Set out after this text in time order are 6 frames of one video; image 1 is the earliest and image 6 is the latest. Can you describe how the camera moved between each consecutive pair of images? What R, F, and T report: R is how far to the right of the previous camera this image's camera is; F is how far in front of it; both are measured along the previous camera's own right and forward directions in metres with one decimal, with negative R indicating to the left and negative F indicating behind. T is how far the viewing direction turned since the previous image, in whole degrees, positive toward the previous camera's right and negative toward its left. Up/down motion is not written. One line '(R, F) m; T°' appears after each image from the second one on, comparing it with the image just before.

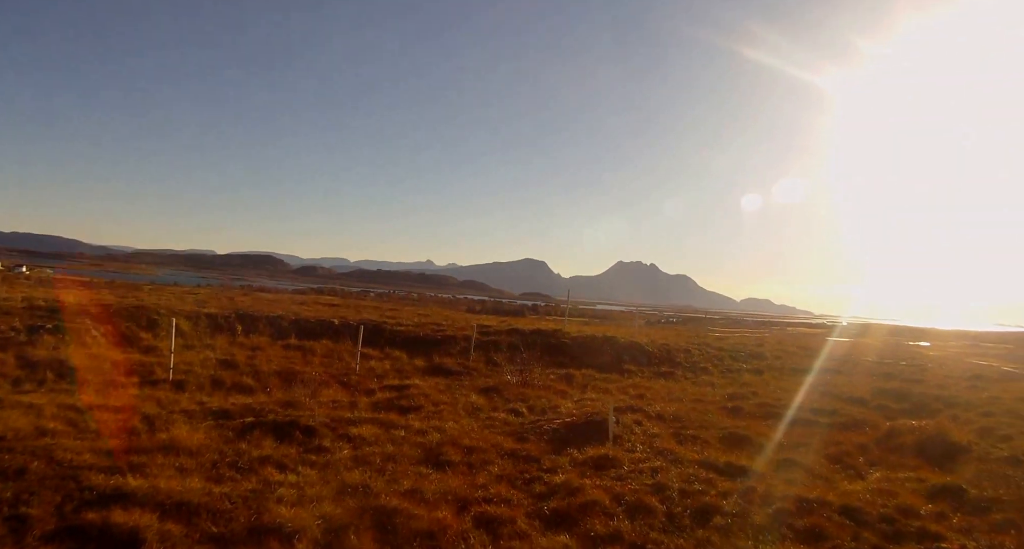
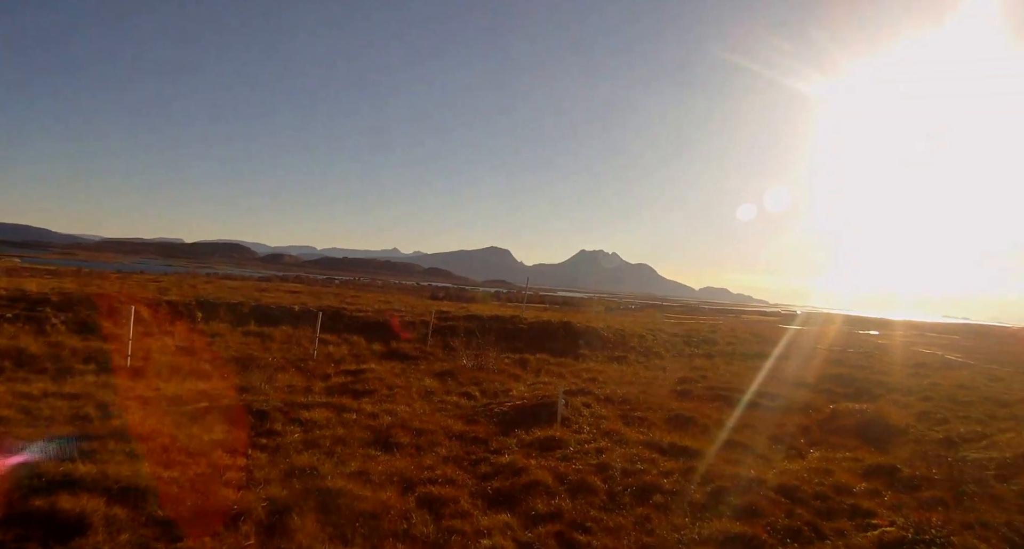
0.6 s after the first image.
(+1.3, -0.3) m; 0°
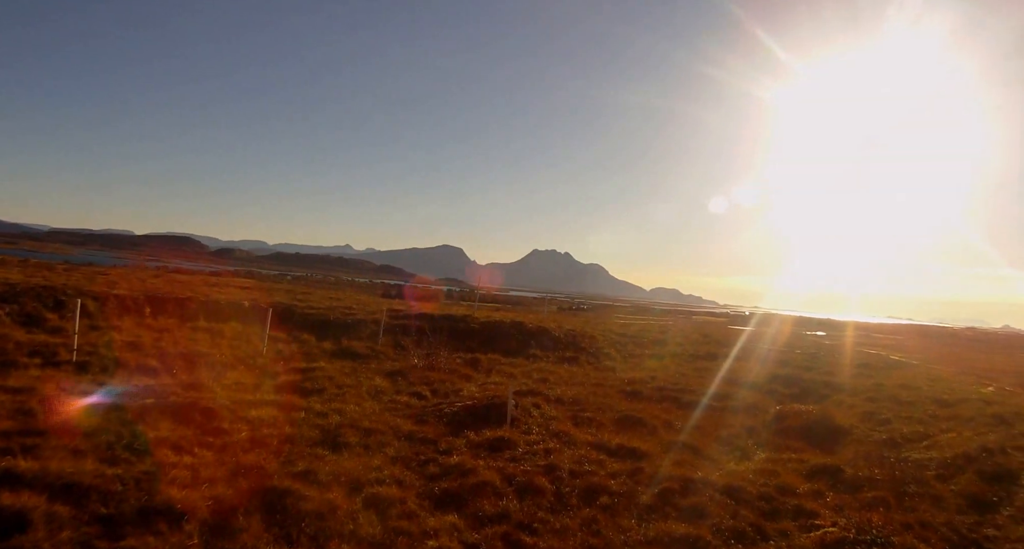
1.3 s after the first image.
(+0.8, +0.1) m; +2°
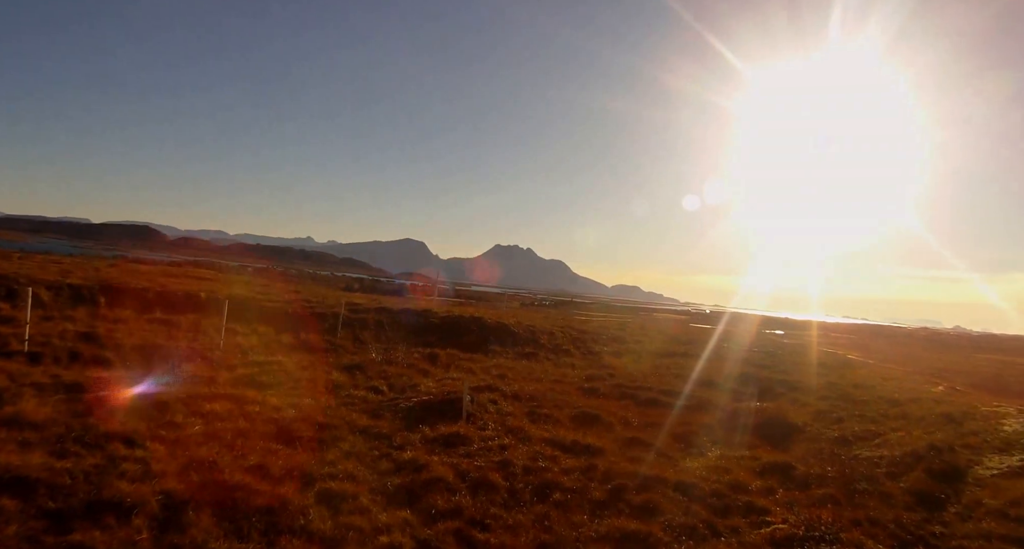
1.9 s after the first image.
(+0.8, +0.1) m; +1°
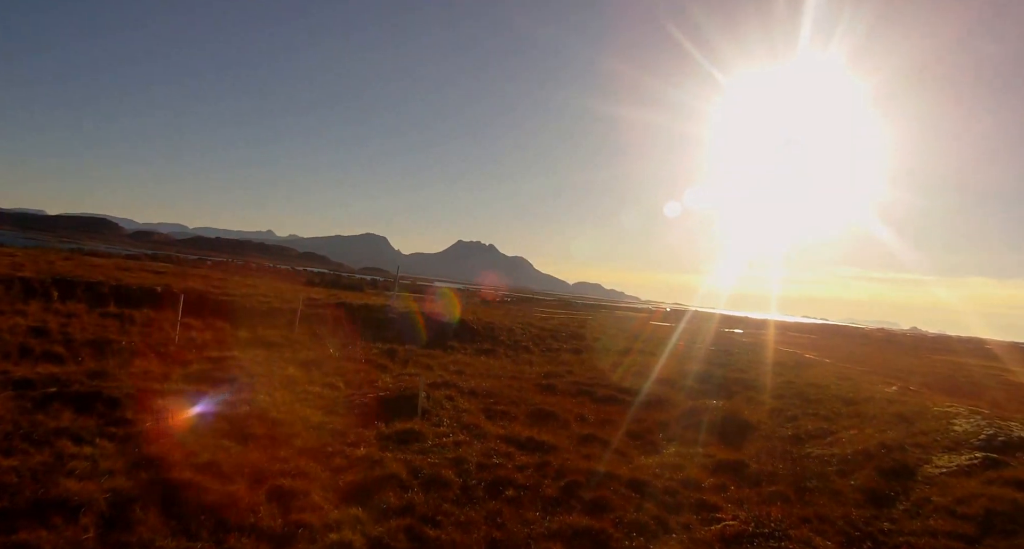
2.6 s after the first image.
(+0.8, 0.0) m; +1°
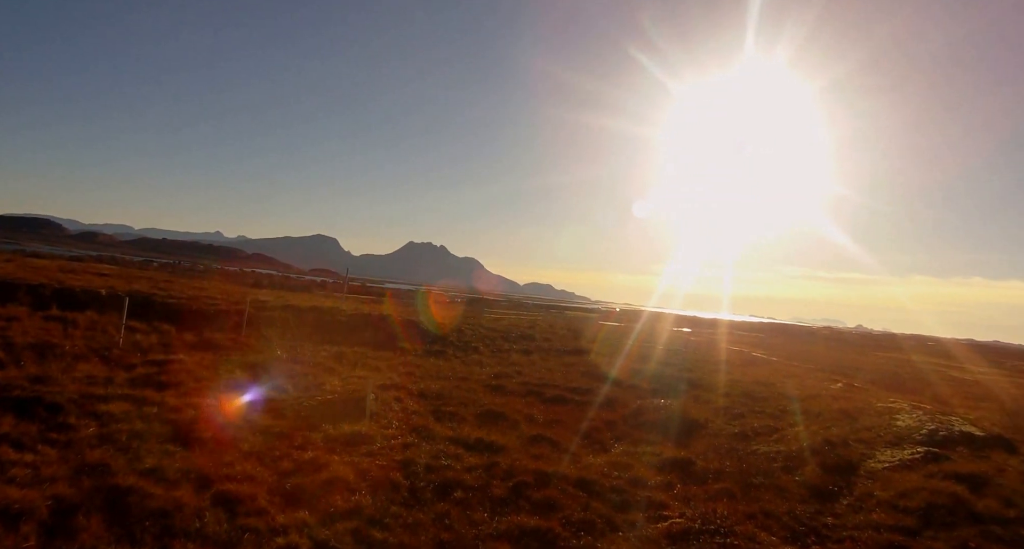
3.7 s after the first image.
(+0.8, 0.0) m; +2°
